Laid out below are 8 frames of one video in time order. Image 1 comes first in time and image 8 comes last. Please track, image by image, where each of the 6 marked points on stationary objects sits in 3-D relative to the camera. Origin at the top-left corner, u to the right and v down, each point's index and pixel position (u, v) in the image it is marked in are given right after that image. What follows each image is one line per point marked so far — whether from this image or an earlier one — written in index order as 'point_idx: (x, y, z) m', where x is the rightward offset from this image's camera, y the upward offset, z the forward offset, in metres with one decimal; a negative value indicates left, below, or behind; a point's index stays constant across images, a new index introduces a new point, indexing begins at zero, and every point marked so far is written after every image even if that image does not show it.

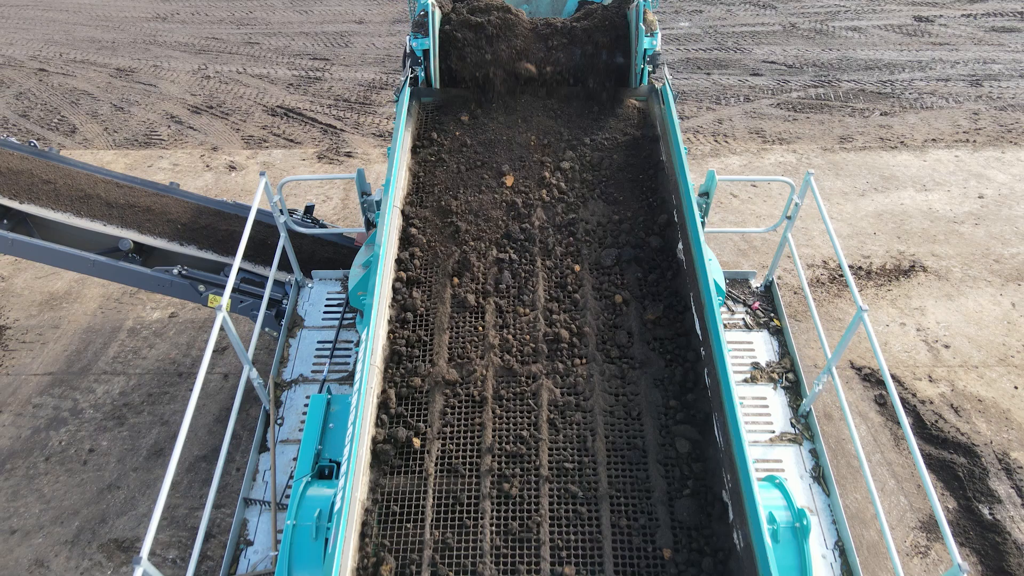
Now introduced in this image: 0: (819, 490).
0: (+1.5, -1.0, +4.0) m
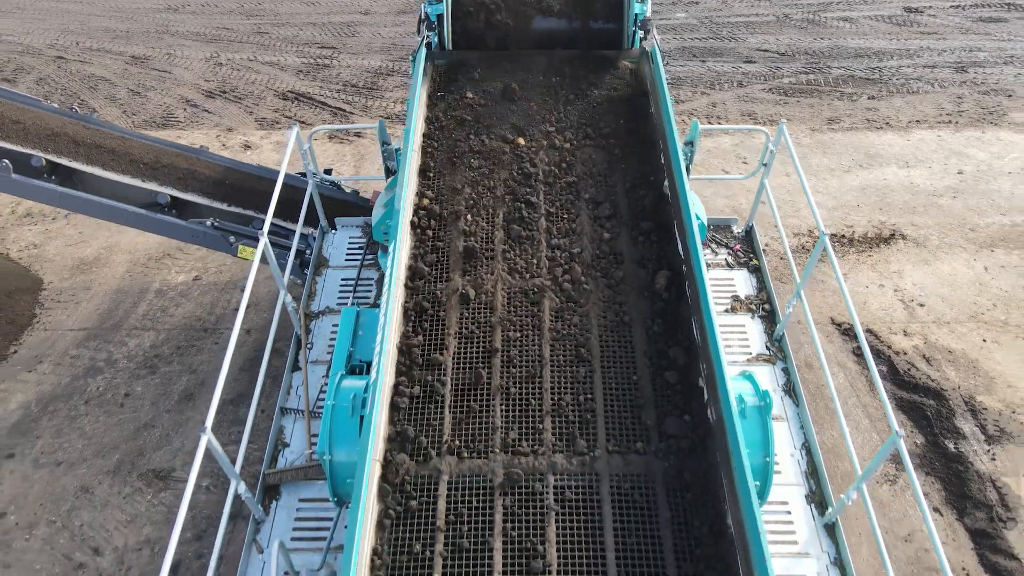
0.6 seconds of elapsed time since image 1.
0: (+1.5, -0.6, +4.5) m
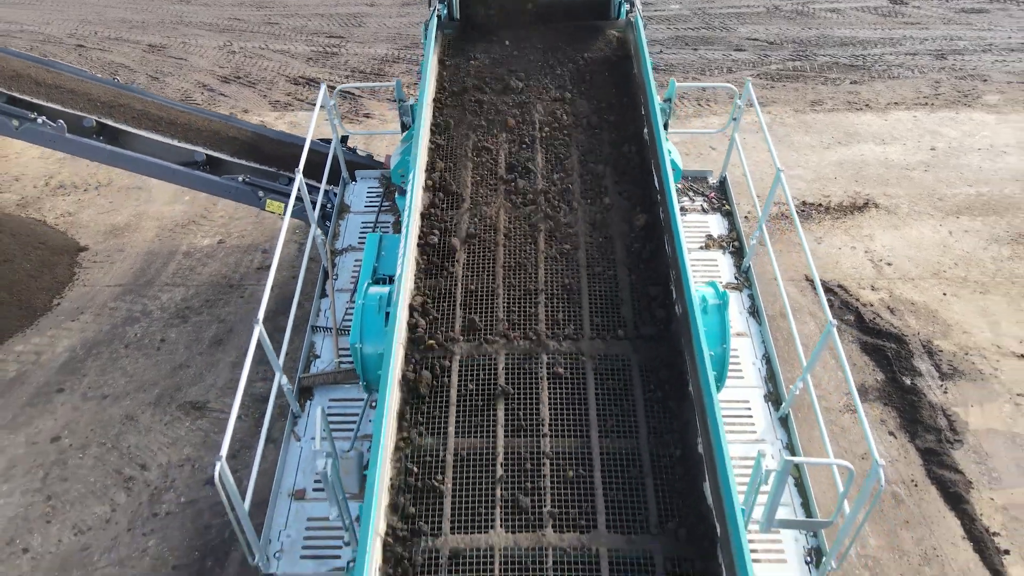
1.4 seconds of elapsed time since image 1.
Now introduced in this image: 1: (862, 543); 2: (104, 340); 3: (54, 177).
0: (+1.5, -0.2, +5.2) m
1: (+2.4, -1.7, +5.6) m
2: (-3.7, -0.5, +7.6) m
3: (-5.8, +1.4, +10.4) m
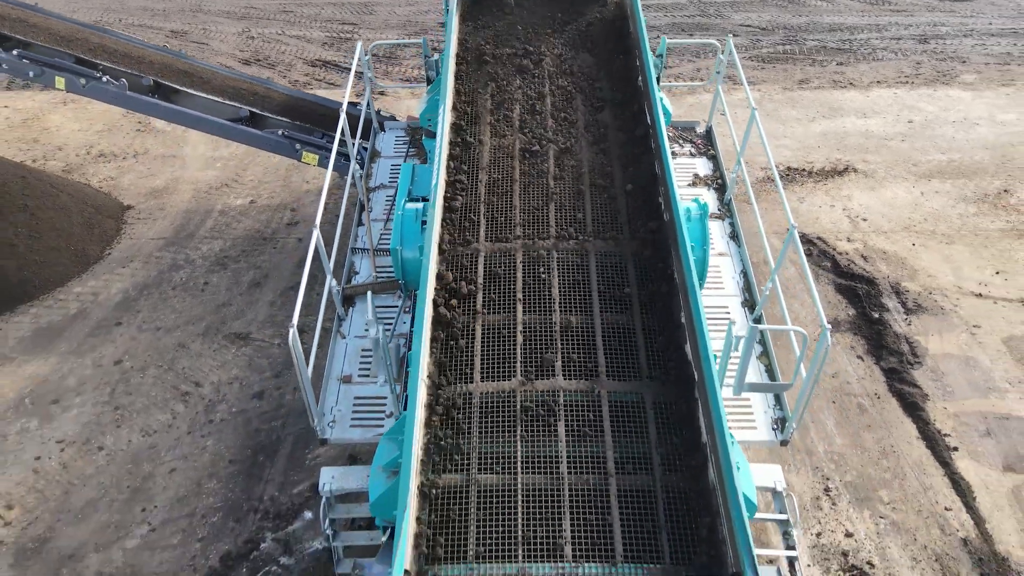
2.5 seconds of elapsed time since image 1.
0: (+1.6, +0.3, +6.0) m
1: (+2.5, -1.2, +6.4) m
2: (-3.7, +0.1, +8.4) m
3: (-5.7, +1.9, +11.2) m
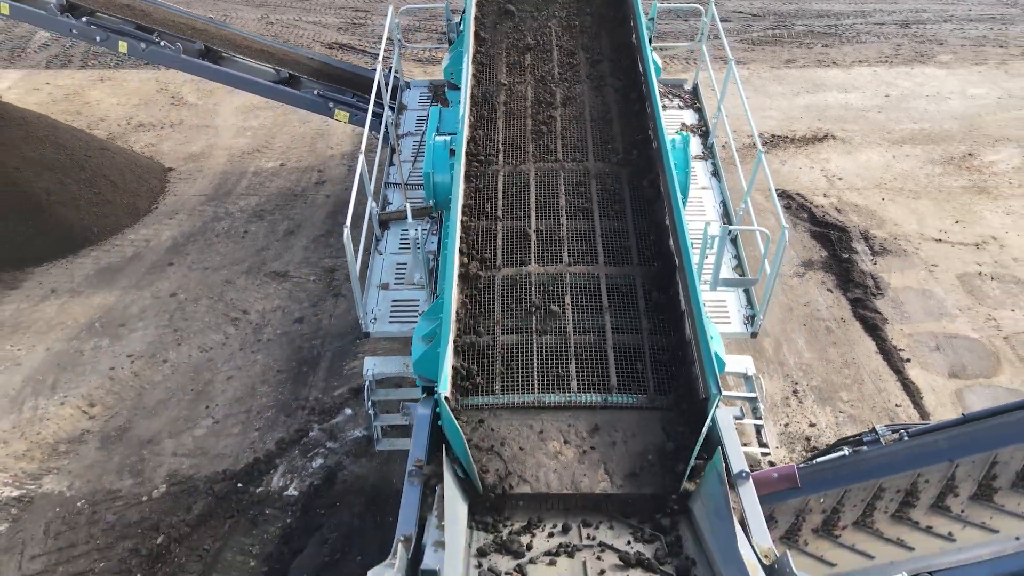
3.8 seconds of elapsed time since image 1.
0: (+1.7, +0.9, +7.0) m
1: (+2.6, -0.6, +7.4) m
2: (-3.6, +0.6, +9.4) m
3: (-5.6, +2.5, +12.2) m
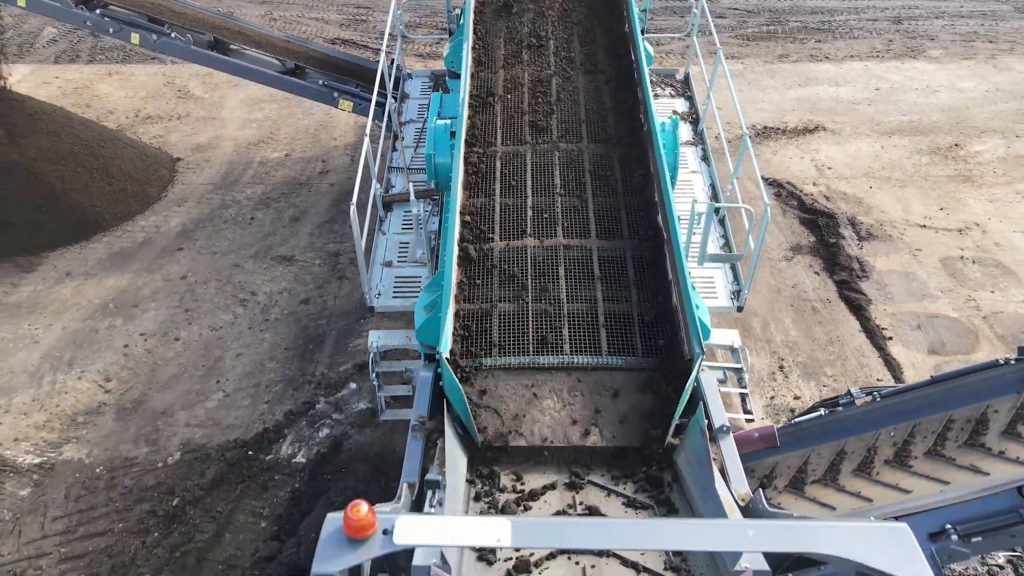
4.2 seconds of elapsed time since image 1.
0: (+1.7, +1.1, +7.3) m
1: (+2.6, -0.4, +7.7) m
2: (-3.6, +0.8, +9.7) m
3: (-5.6, +2.7, +12.5) m
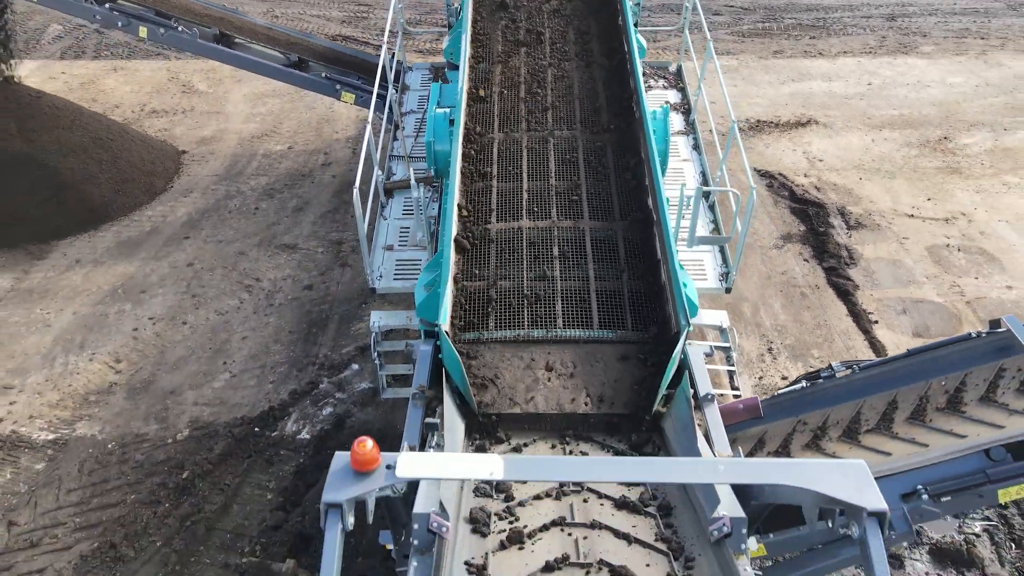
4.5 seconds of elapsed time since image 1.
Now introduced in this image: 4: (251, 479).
0: (+1.7, +1.2, +7.5) m
1: (+2.5, -0.3, +7.9) m
2: (-3.6, +1.0, +9.9) m
3: (-5.6, +2.8, +12.7) m
4: (-2.0, -1.4, +6.2) m
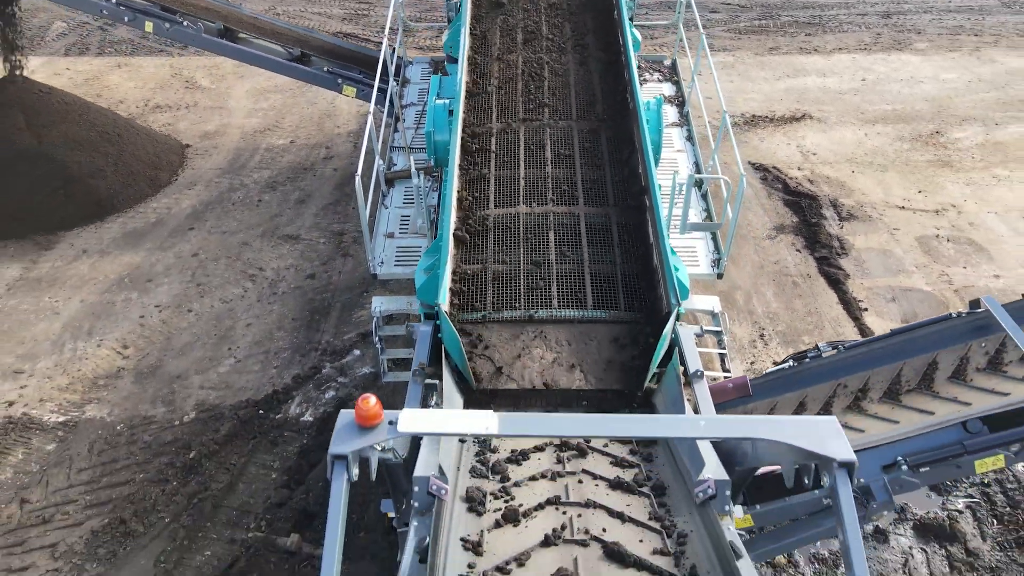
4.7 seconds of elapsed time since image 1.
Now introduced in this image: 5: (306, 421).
0: (+1.6, +1.3, +7.7) m
1: (+2.5, -0.2, +8.1) m
2: (-3.6, +1.1, +10.1) m
3: (-5.7, +2.9, +12.9) m
4: (-2.0, -1.3, +6.4) m
5: (-1.7, -1.1, +6.8) m
